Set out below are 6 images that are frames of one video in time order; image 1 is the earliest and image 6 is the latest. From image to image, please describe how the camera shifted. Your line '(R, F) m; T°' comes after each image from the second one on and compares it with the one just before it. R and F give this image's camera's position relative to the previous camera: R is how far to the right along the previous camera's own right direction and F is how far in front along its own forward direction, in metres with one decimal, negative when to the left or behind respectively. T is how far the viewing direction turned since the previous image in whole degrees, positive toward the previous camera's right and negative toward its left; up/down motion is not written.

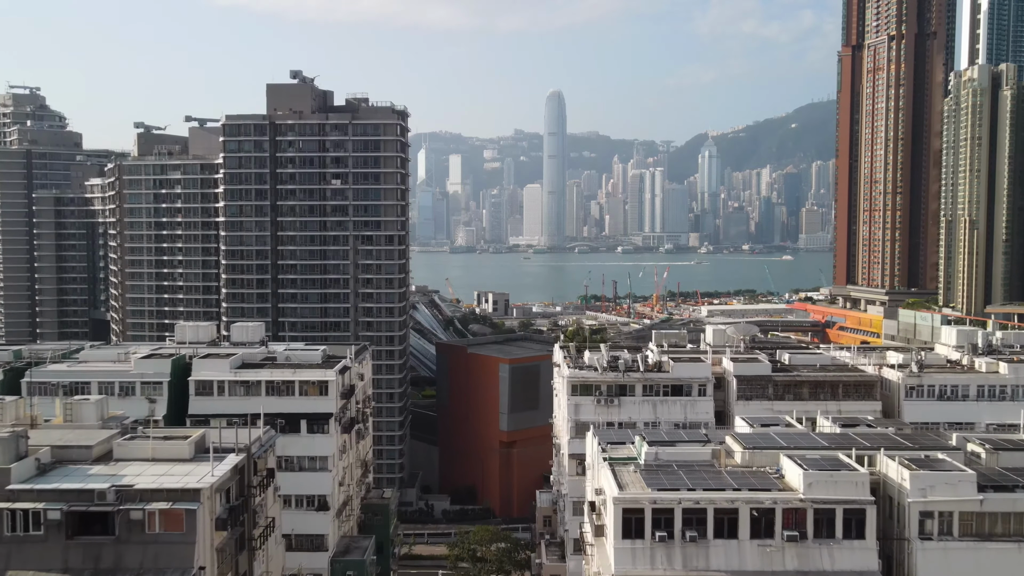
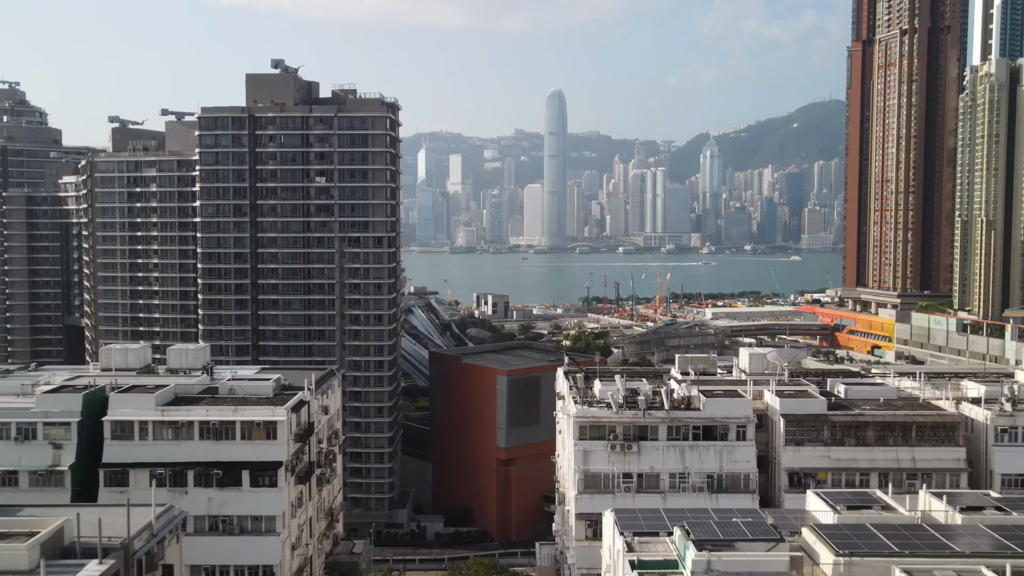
(+0.2, +4.3) m; 0°
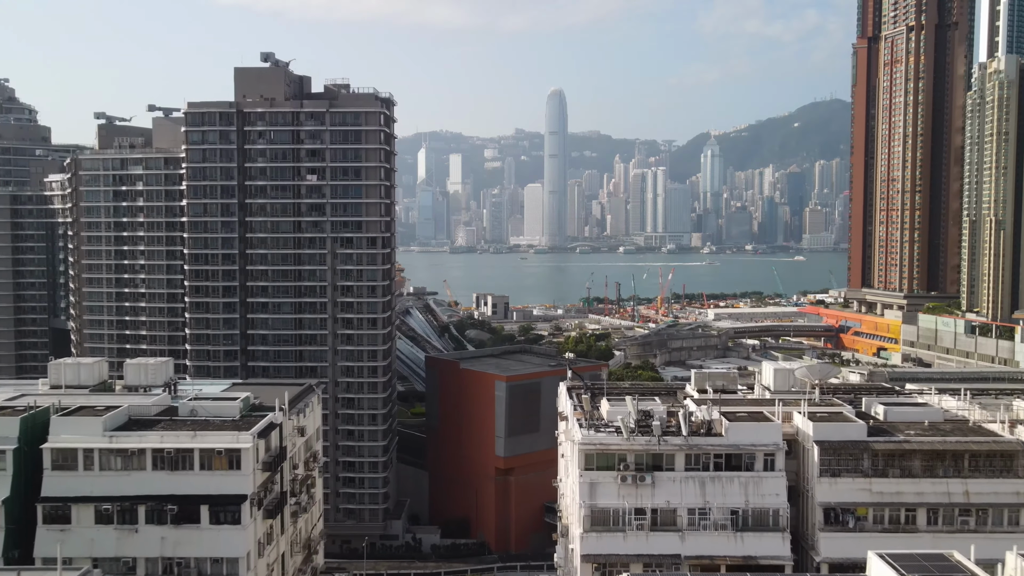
(+0.1, +2.2) m; 0°
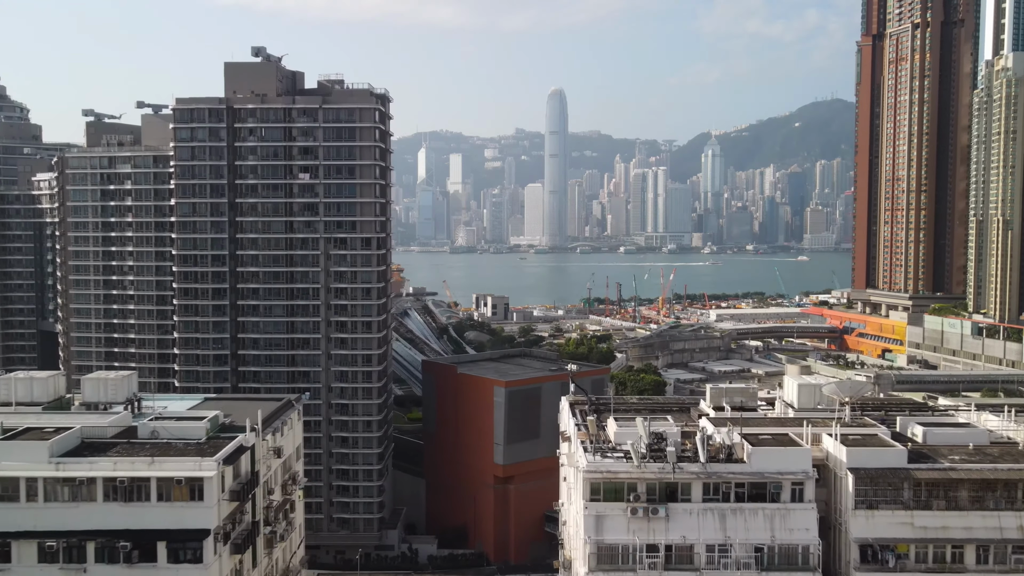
(+0.1, +1.7) m; 0°
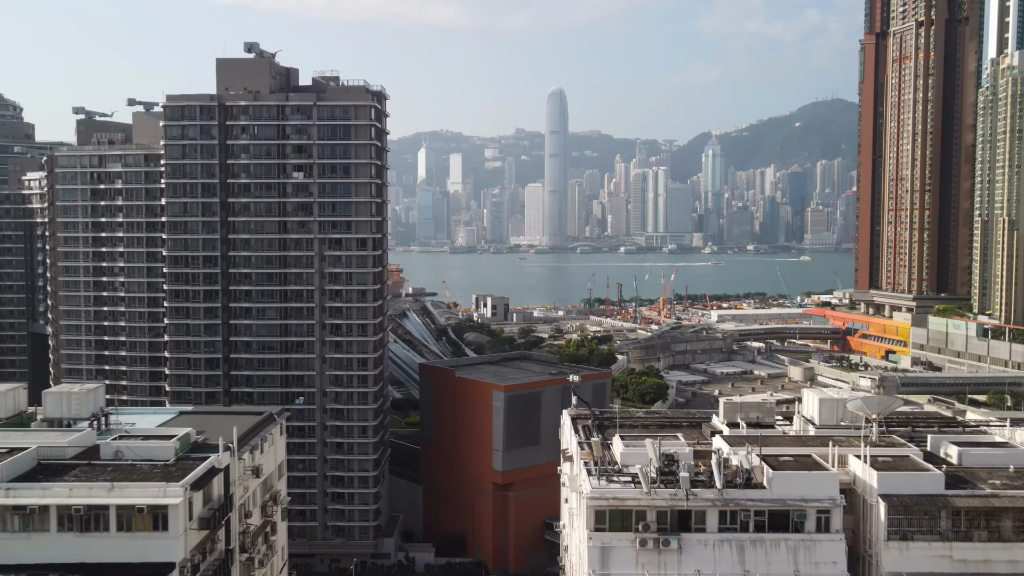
(+0.1, +1.3) m; 0°
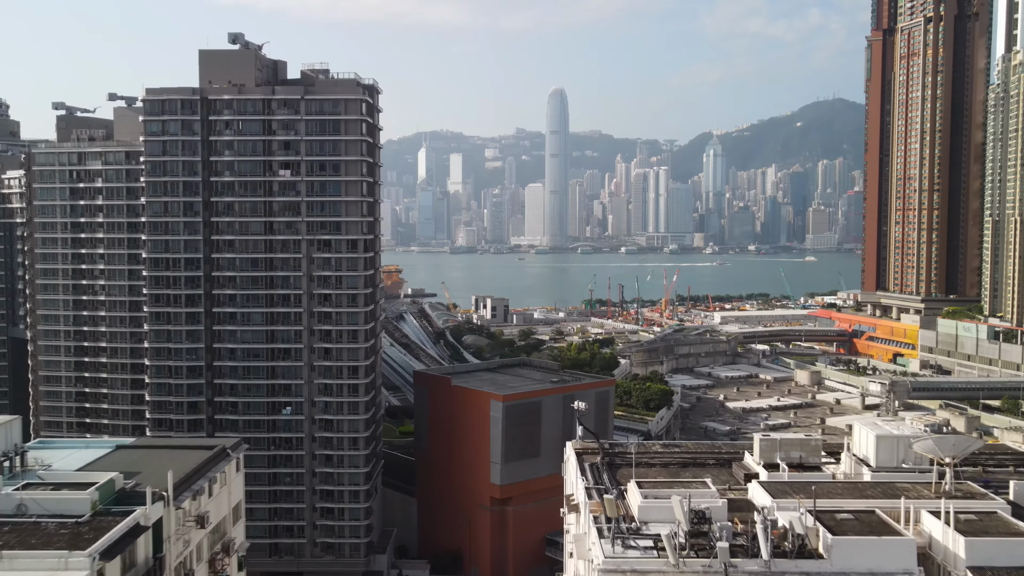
(+0.1, +2.6) m; 0°
